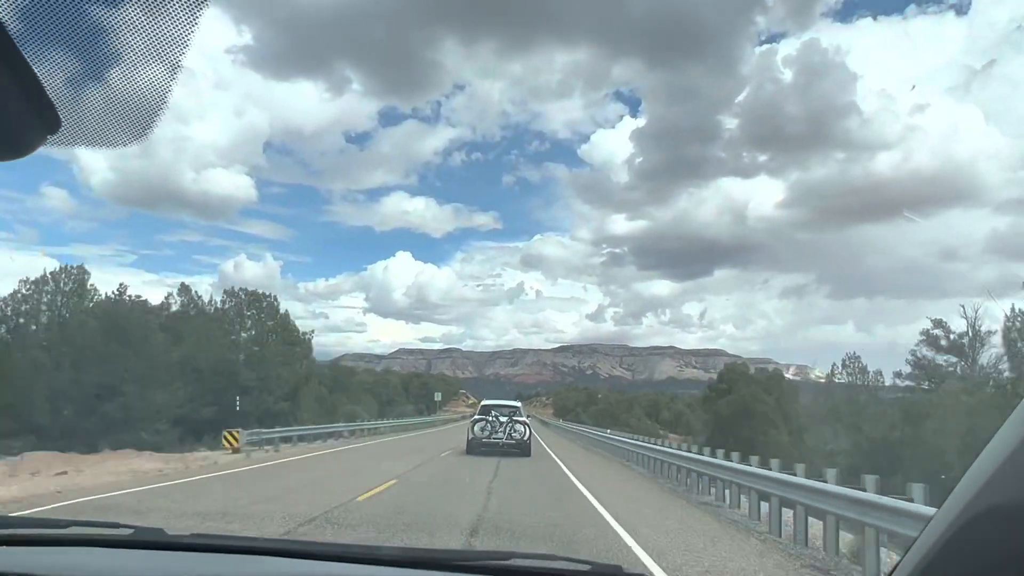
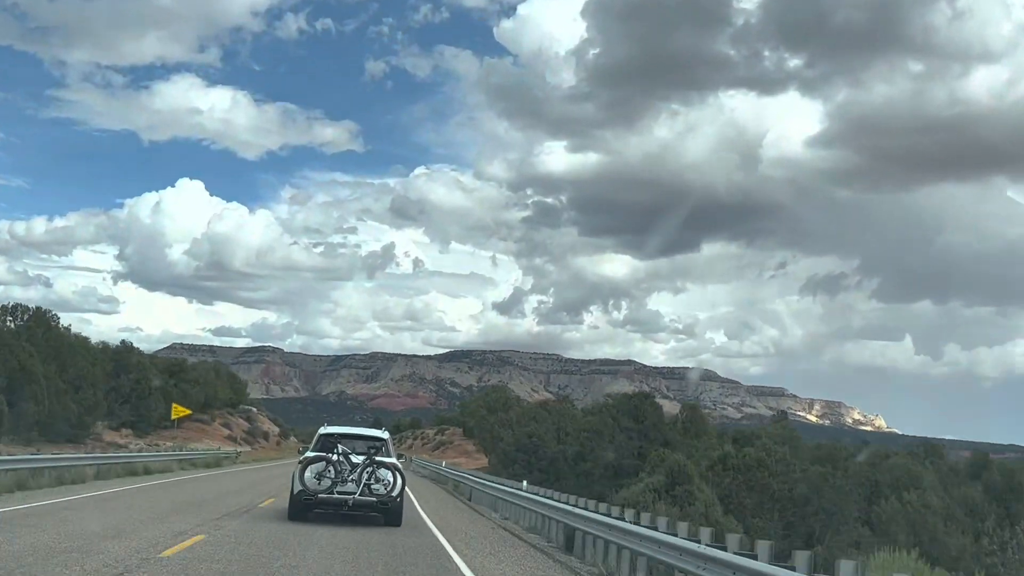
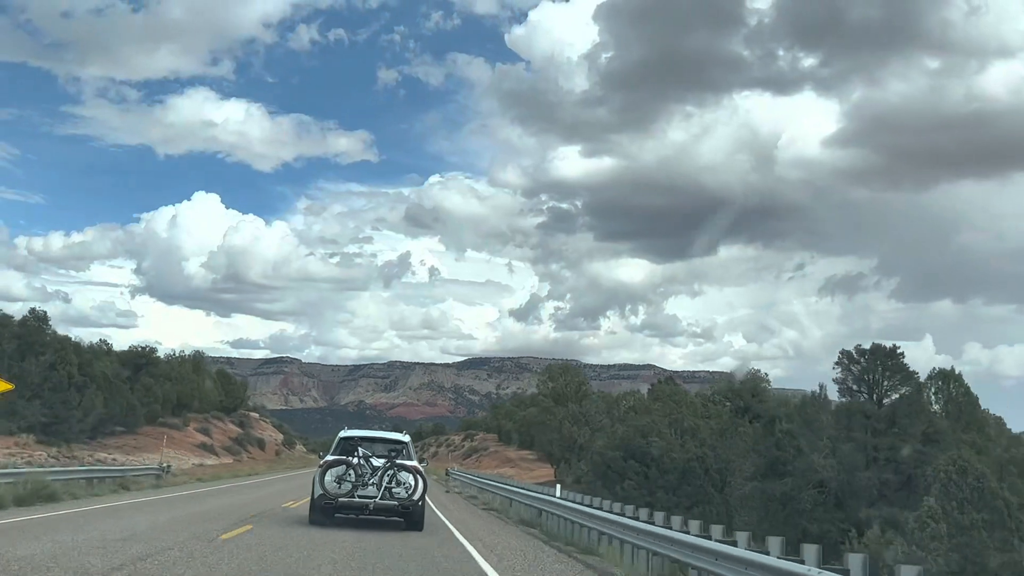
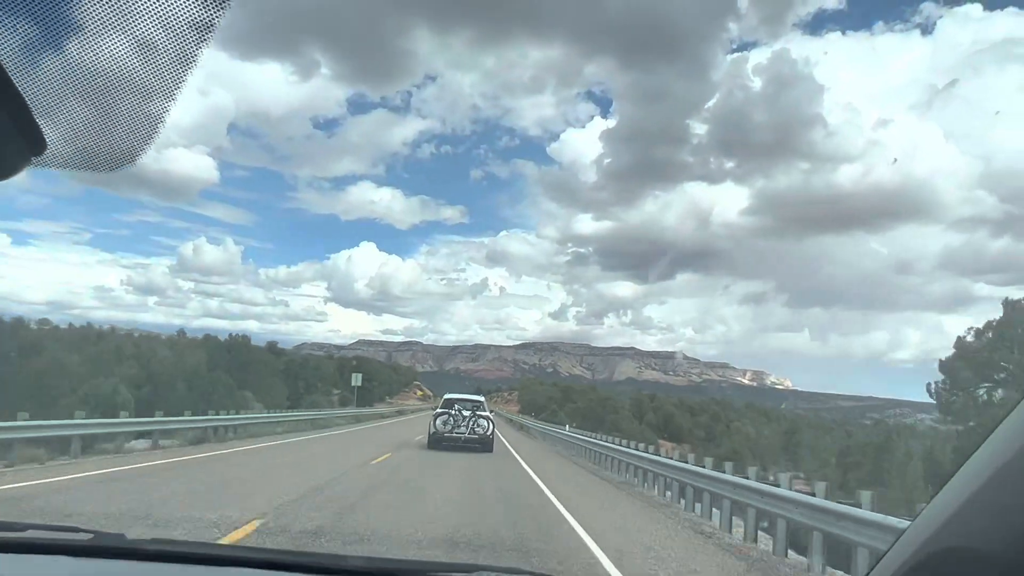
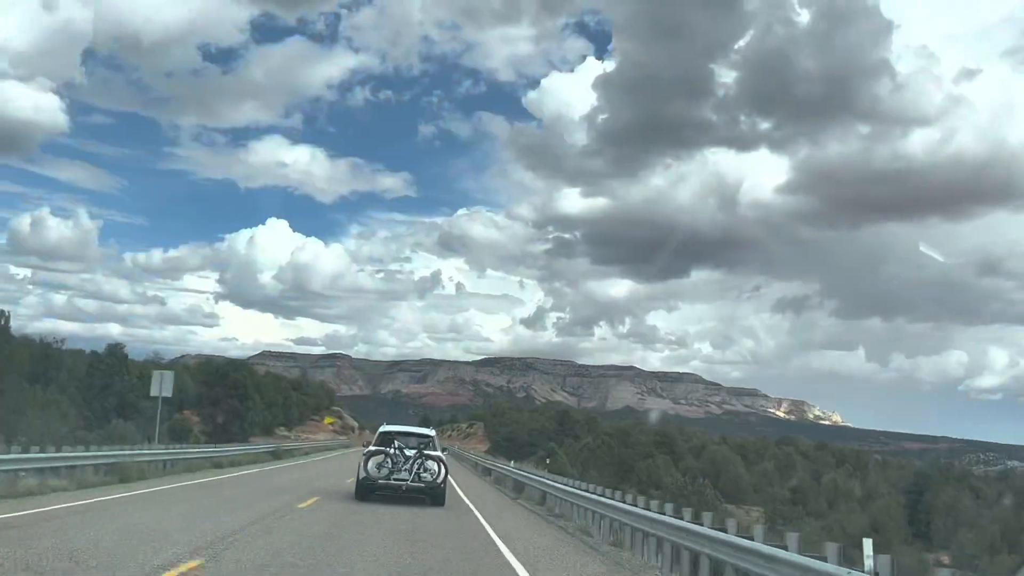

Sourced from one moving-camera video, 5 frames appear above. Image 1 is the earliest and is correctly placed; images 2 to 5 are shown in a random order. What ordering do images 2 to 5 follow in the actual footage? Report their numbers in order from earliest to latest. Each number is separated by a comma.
4, 5, 2, 3
